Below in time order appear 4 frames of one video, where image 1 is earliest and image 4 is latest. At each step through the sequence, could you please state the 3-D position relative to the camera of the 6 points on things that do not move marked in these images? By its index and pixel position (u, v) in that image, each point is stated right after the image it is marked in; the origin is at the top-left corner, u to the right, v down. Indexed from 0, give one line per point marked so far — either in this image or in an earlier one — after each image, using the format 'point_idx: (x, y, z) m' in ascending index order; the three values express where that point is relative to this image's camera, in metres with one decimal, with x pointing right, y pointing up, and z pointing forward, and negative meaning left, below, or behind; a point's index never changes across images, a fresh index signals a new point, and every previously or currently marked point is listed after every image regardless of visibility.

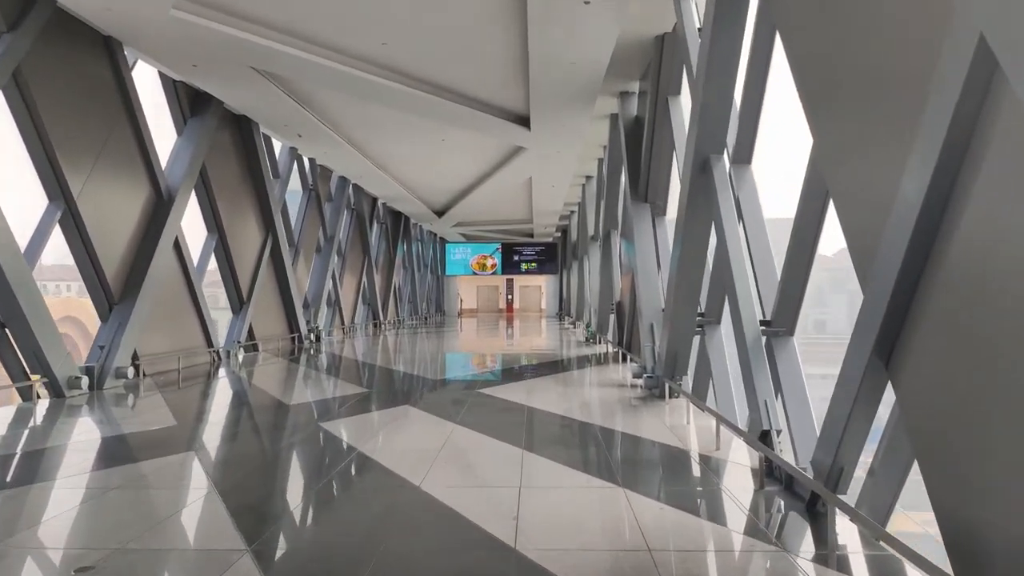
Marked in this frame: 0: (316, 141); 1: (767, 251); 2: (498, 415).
0: (-5.7, +4.3, +13.3) m
1: (+3.2, +0.4, +5.7) m
2: (-0.2, -1.9, +7.1) m
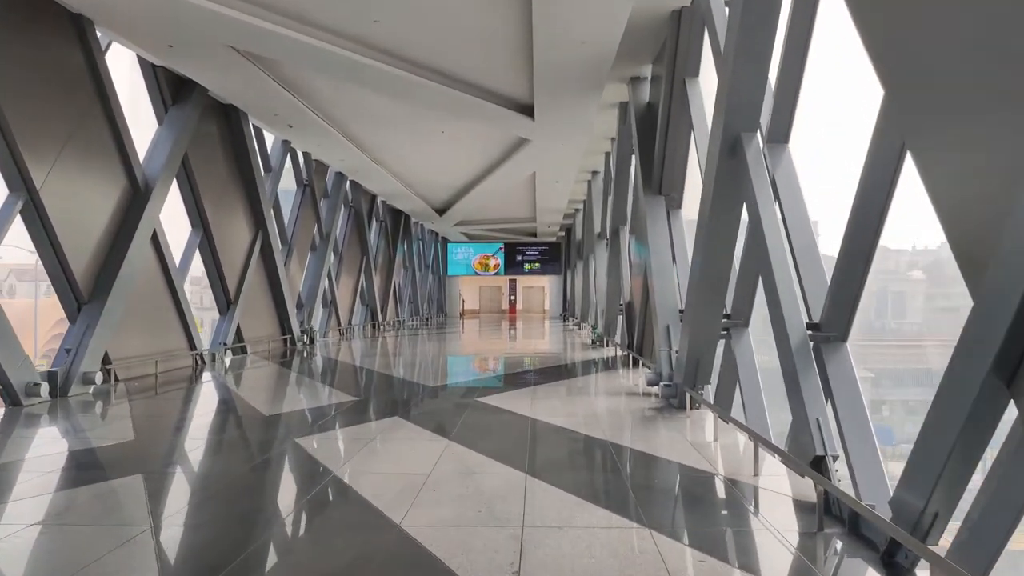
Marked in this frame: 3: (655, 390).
0: (-5.6, +4.3, +12.6) m
1: (+3.2, +0.5, +4.9) m
2: (-0.2, -1.9, +6.3) m
3: (+2.6, -1.8, +8.0) m
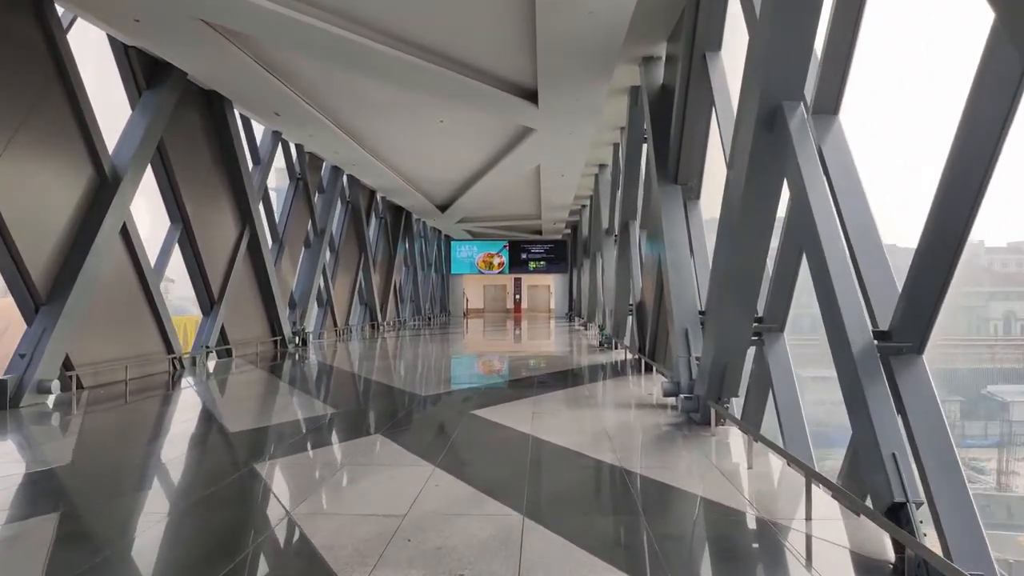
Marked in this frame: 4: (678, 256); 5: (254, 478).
0: (-5.6, +4.3, +11.9) m
1: (+3.2, +0.5, +4.1) m
2: (-0.2, -1.9, +5.5) m
3: (+2.6, -1.8, +7.2) m
4: (+2.9, +0.5, +8.0) m
5: (-2.8, -2.0, +4.9) m
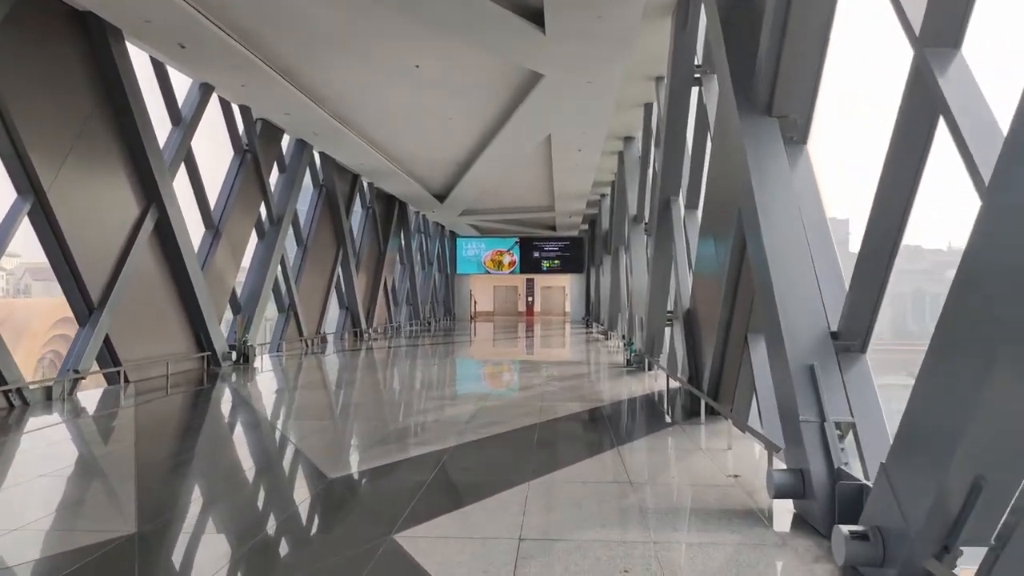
0: (-5.6, +4.3, +8.8) m
1: (+2.9, +0.5, +0.7) m
2: (-0.5, -1.9, +2.3) m
3: (+2.3, -1.8, +3.9) m
4: (+2.7, +0.5, +4.7) m
5: (-3.1, -2.0, +1.7) m
